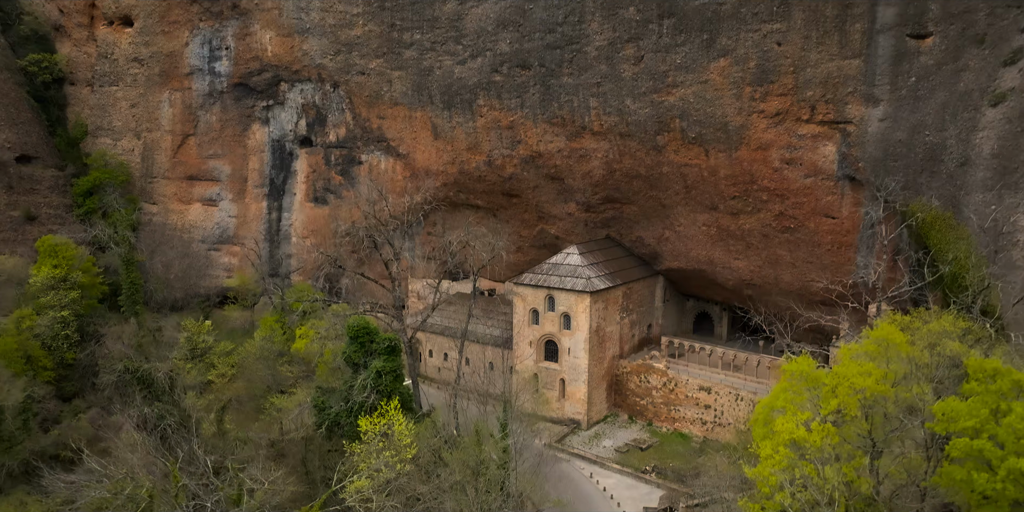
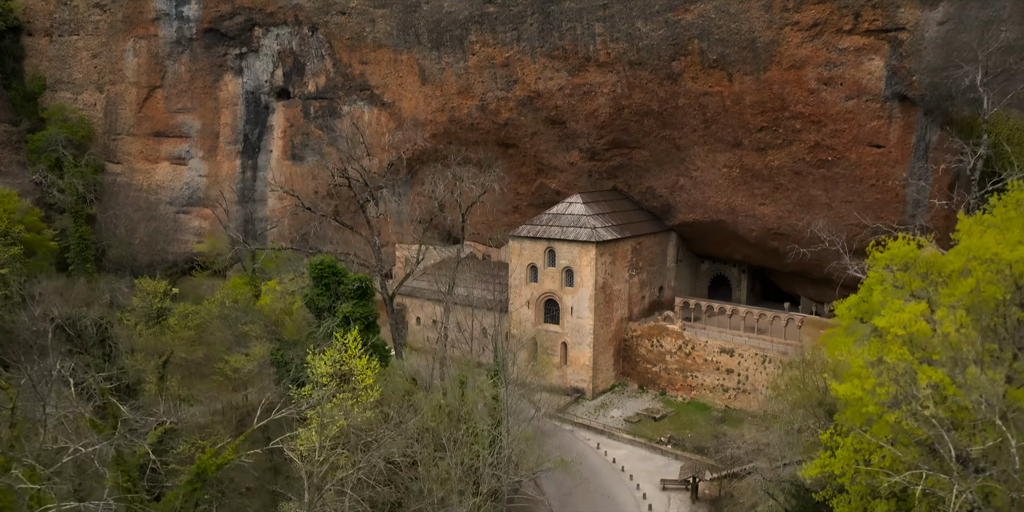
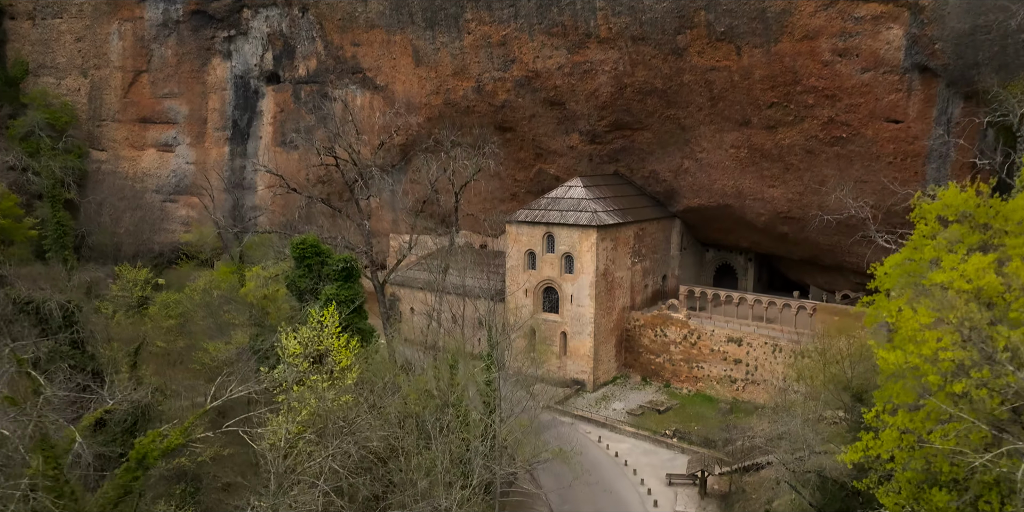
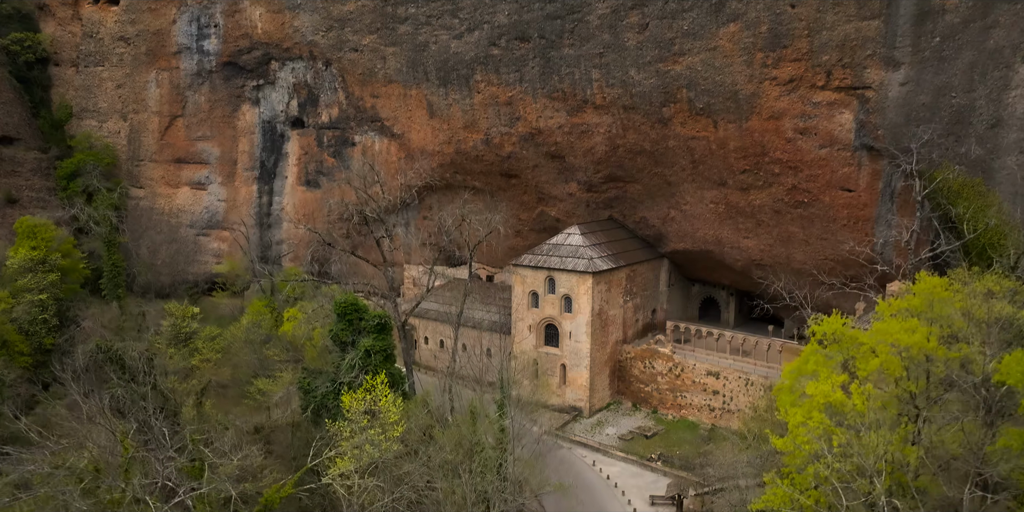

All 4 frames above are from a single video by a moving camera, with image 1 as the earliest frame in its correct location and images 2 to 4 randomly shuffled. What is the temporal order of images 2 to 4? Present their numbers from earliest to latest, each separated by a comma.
4, 2, 3
